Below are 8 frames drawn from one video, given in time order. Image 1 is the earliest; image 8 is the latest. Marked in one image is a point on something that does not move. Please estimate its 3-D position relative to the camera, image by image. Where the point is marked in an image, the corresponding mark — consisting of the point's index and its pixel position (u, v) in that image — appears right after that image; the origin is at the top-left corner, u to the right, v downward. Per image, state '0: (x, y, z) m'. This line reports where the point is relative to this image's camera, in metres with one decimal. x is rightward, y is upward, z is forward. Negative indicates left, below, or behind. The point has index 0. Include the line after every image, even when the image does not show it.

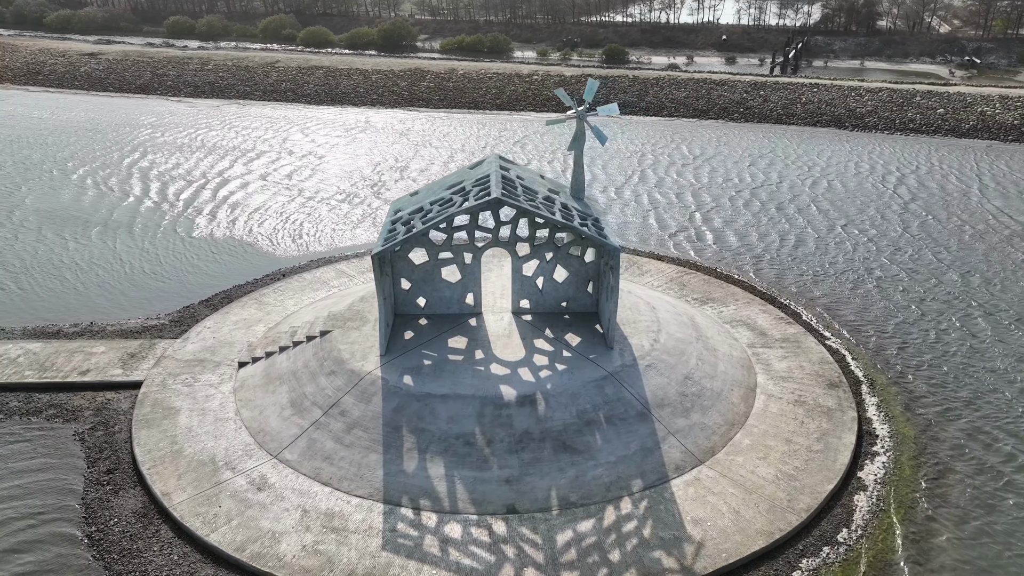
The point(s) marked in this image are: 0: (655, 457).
0: (+3.8, -4.6, +19.1) m
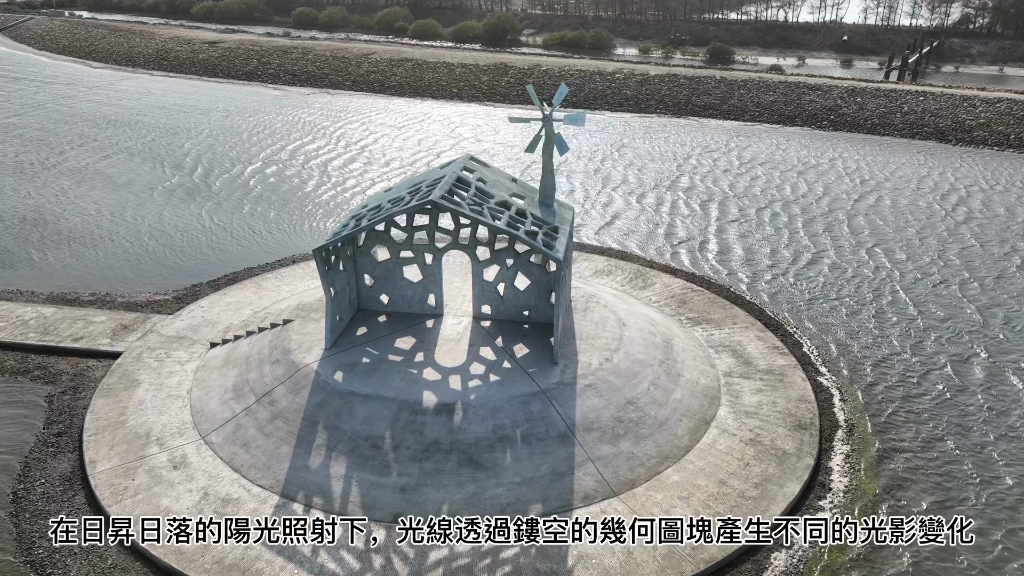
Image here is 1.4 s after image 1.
0: (+1.3, -5.0, +18.1) m
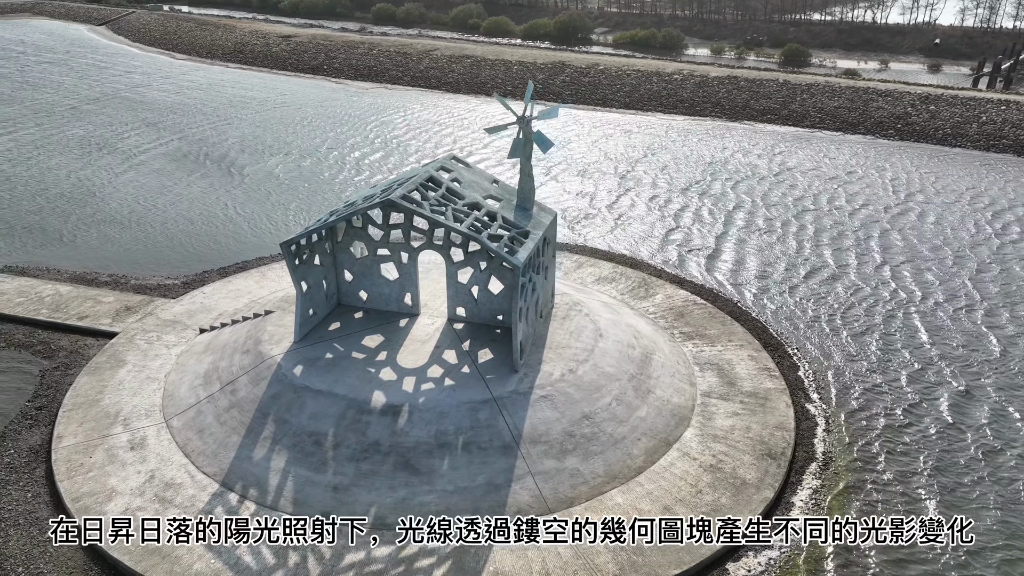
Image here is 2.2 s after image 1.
0: (-0.4, -5.2, +17.6) m
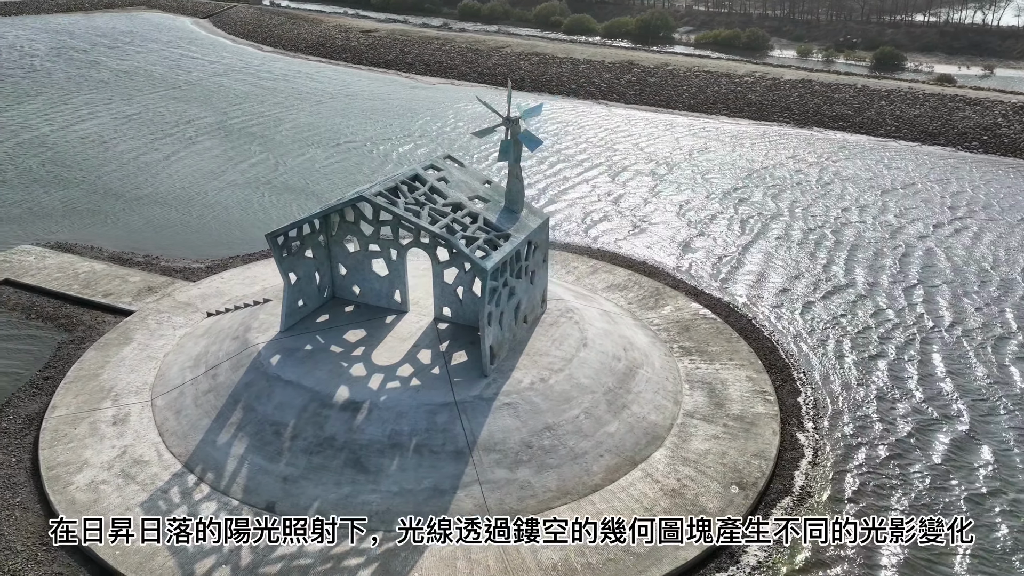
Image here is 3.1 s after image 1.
0: (-1.8, -5.2, +17.4) m
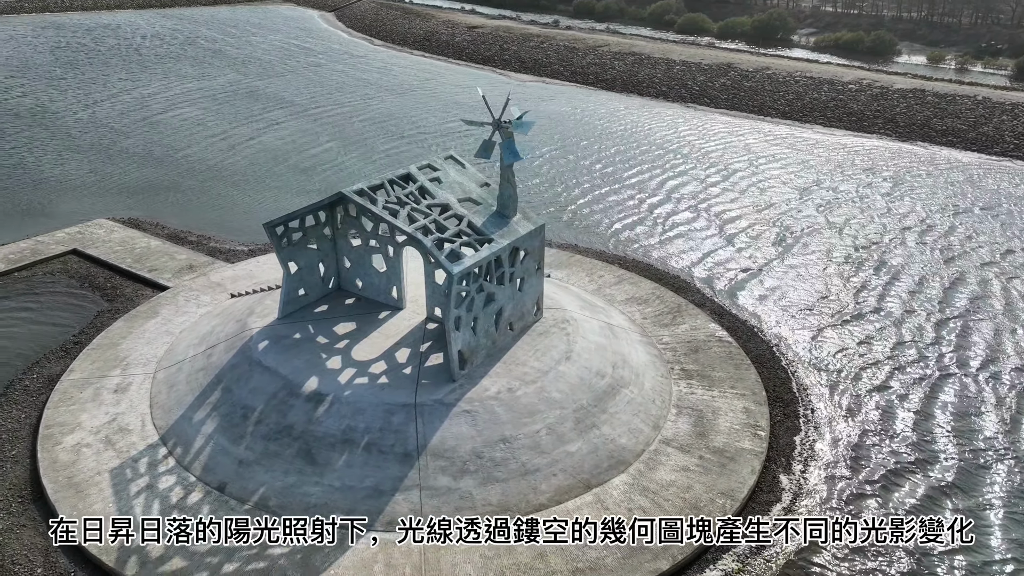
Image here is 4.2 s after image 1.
0: (-3.3, -5.2, +17.4) m
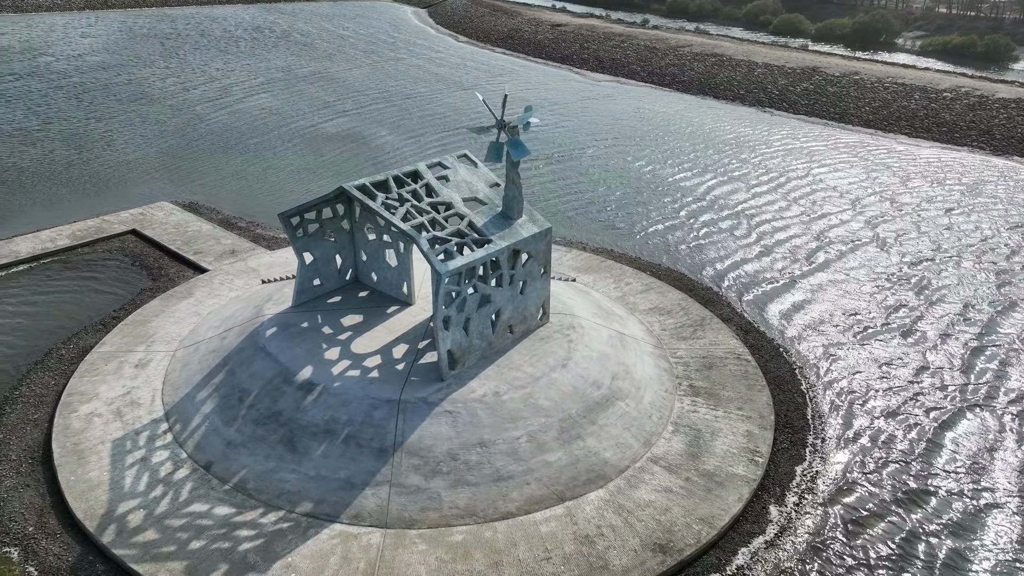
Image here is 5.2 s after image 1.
0: (-4.1, -5.1, +17.6) m
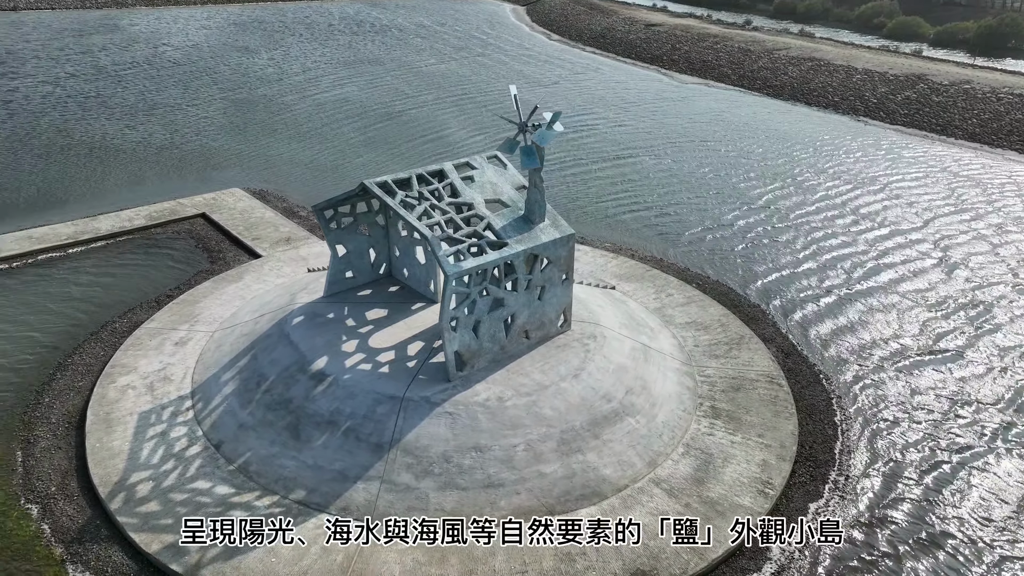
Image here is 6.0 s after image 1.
0: (-4.3, -5.0, +17.8) m
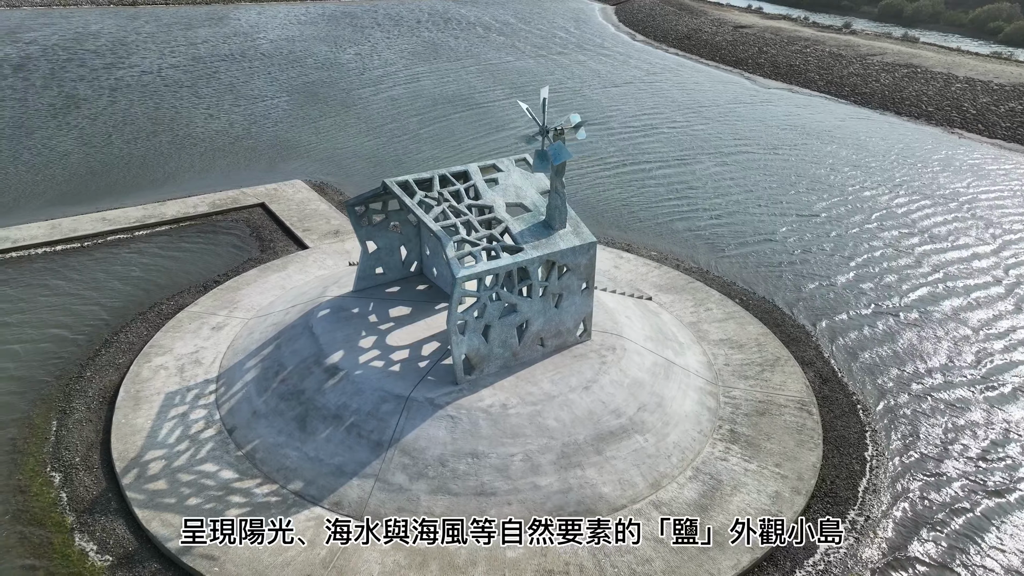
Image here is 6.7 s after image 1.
0: (-4.5, -4.9, +18.0) m
